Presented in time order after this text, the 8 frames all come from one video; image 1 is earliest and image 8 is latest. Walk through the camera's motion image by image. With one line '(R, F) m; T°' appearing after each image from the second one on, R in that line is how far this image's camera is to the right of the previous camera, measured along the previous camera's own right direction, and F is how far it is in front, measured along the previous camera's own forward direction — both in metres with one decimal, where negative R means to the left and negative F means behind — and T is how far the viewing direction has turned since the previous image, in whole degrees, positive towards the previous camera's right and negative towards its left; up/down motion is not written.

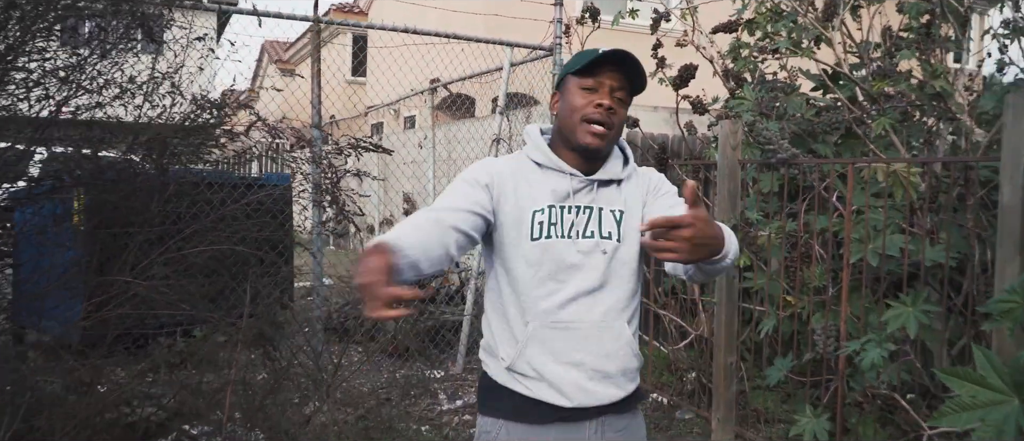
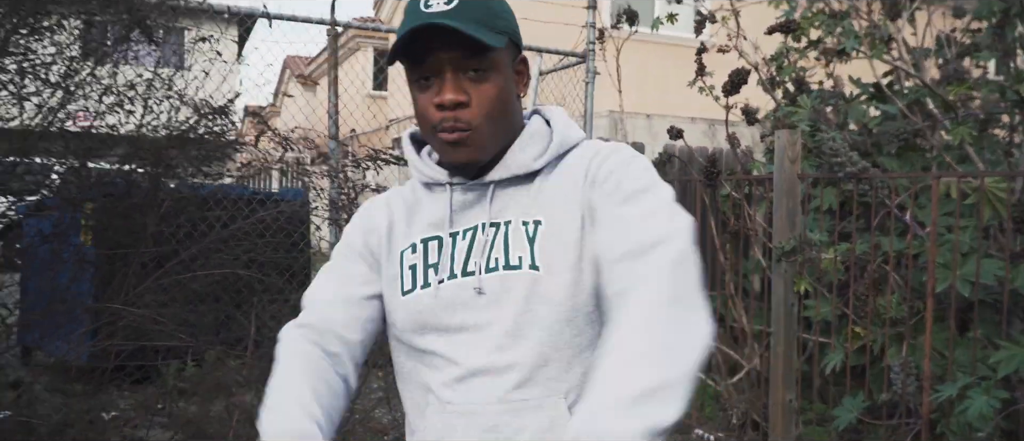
(-0.1, +0.4) m; -1°
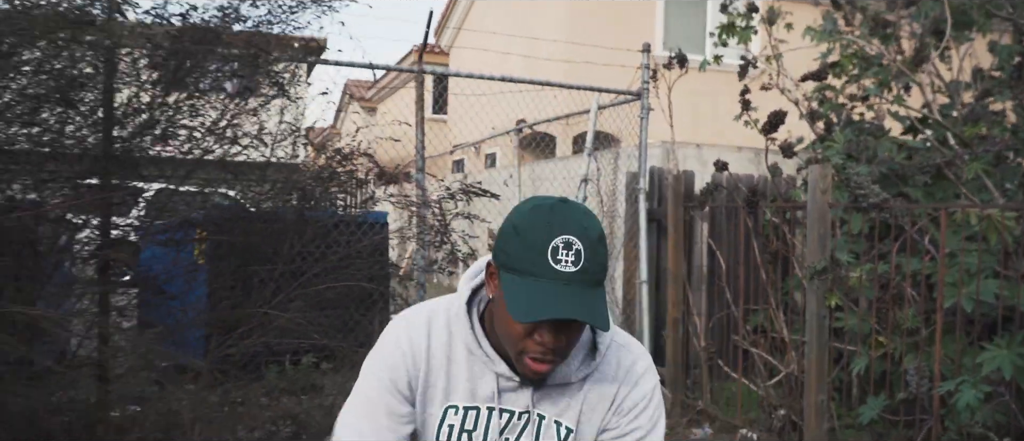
(-0.1, -0.7) m; -4°
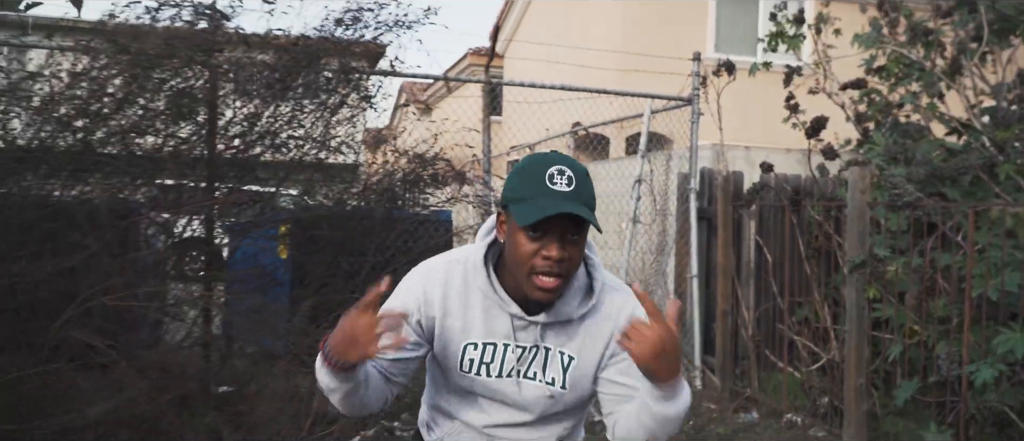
(-0.1, -0.5) m; -4°
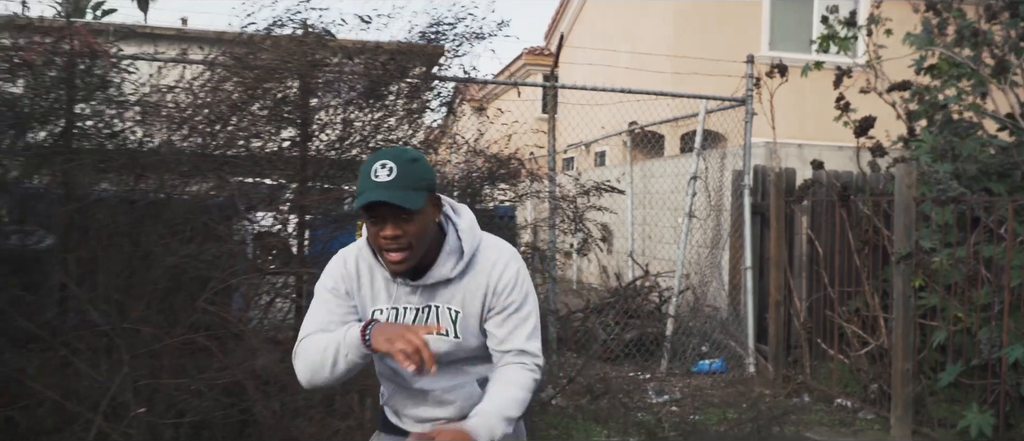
(-0.1, -0.5) m; -4°
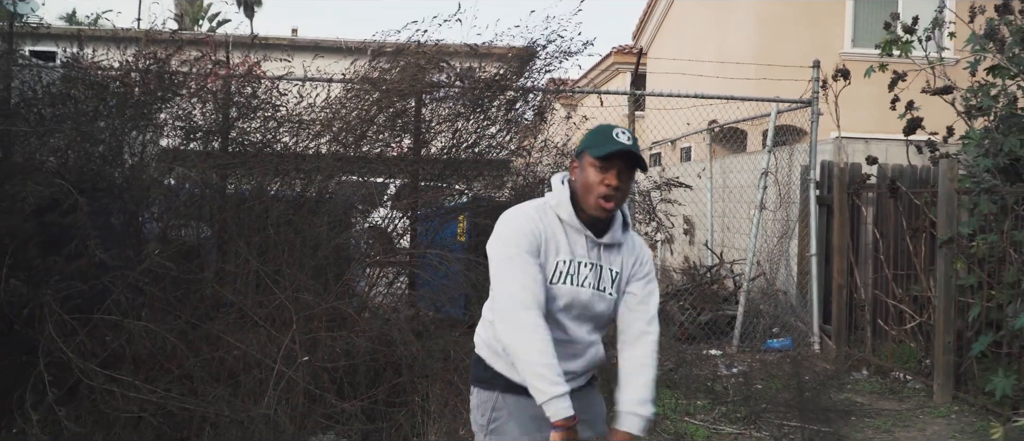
(+0.1, -1.0) m; -6°
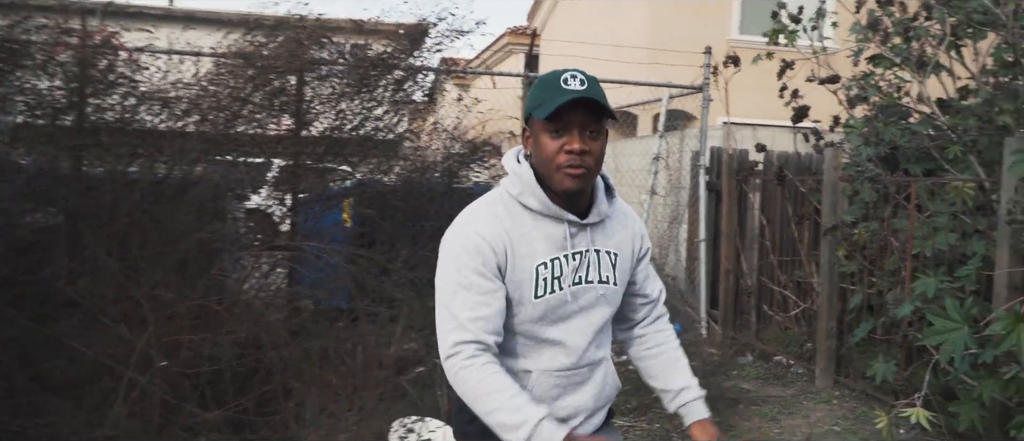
(0.0, +0.3) m; +7°
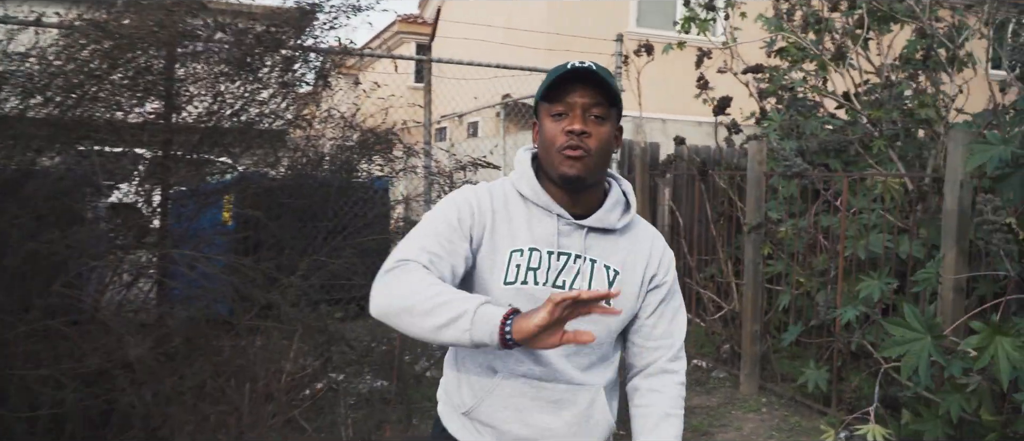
(-0.1, +0.6) m; +8°
